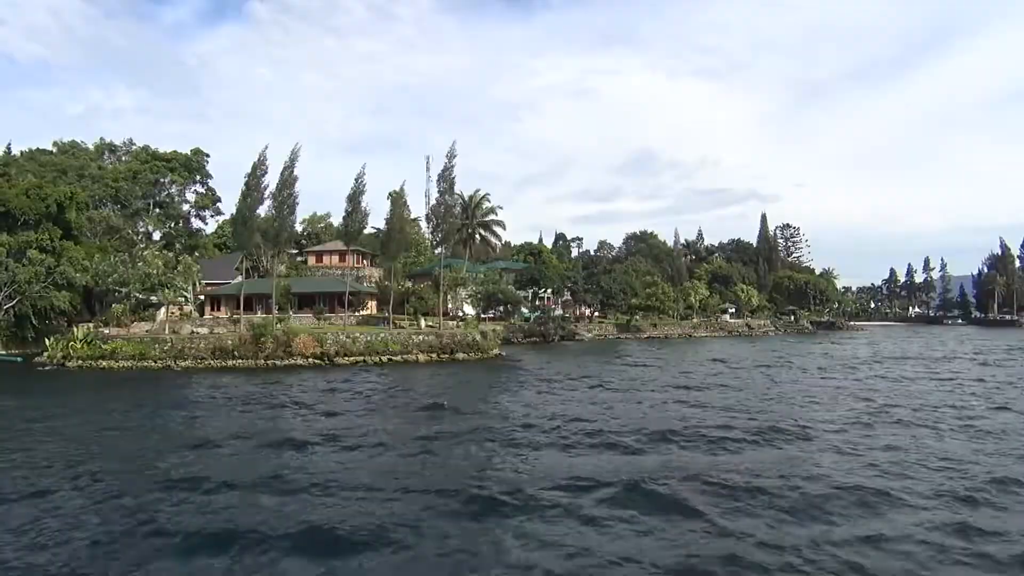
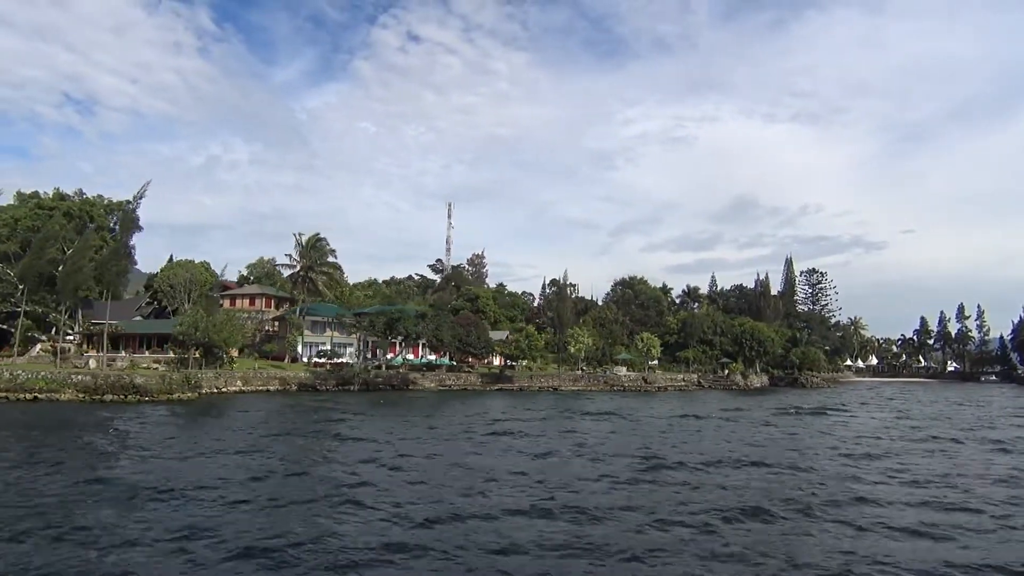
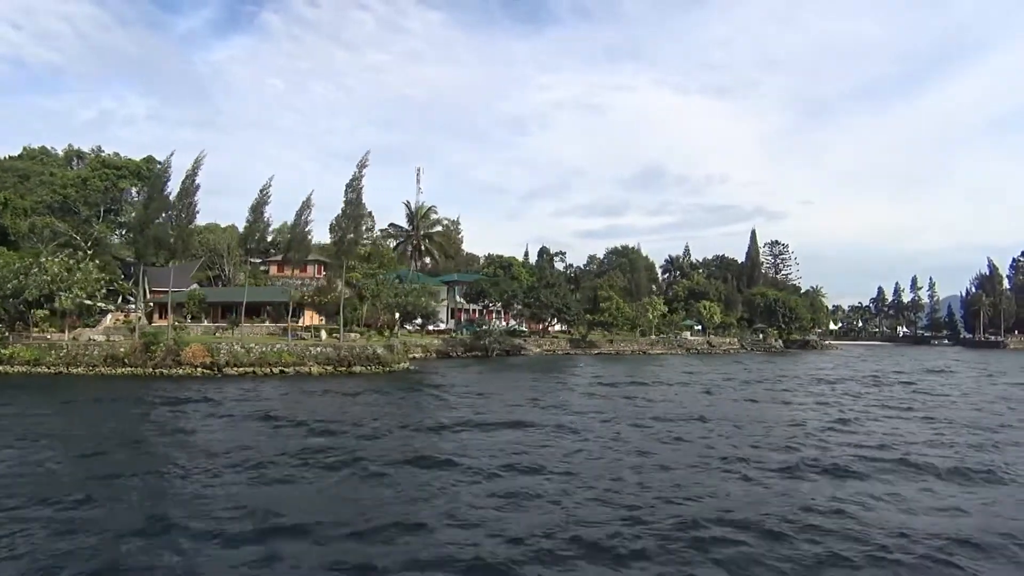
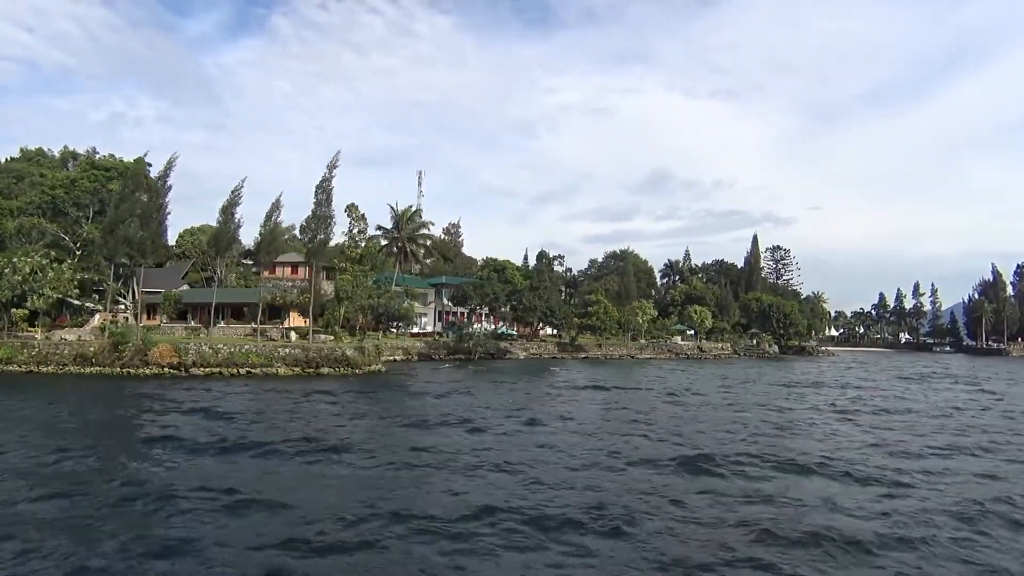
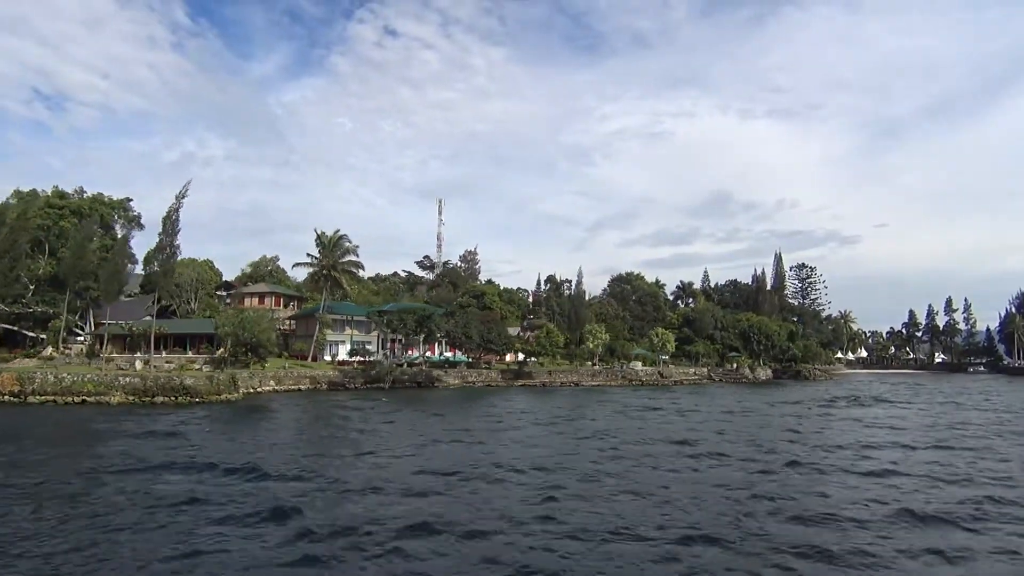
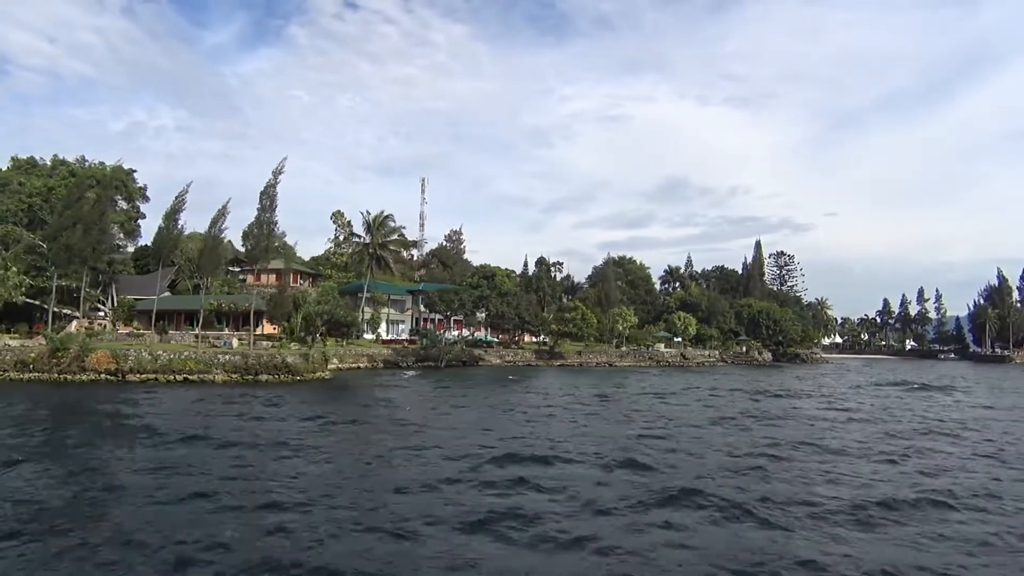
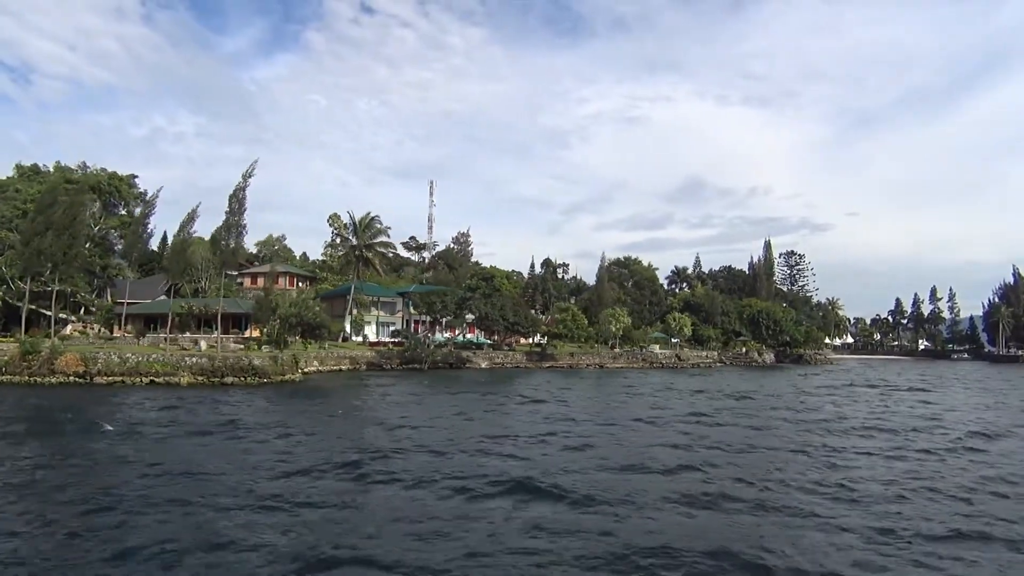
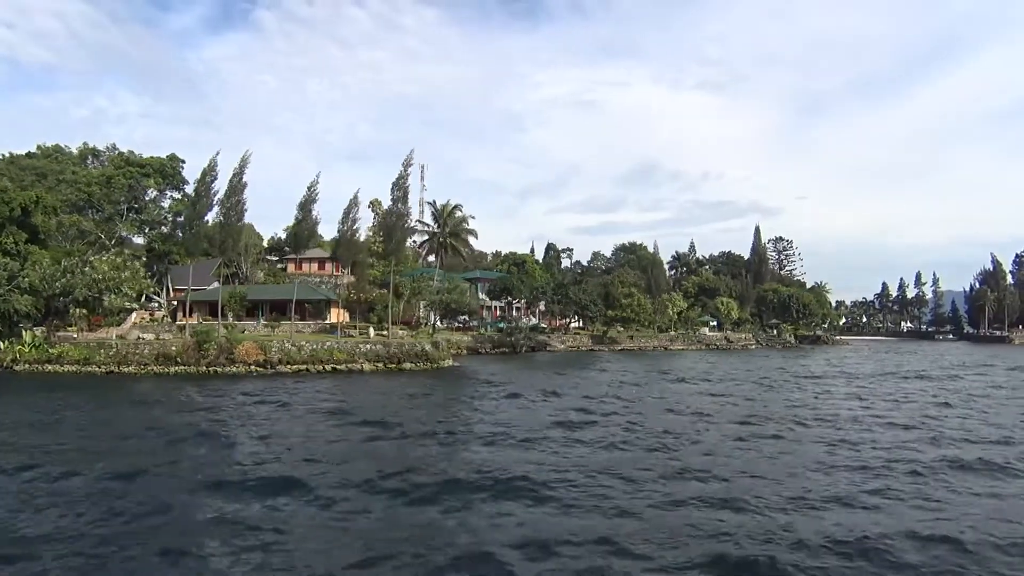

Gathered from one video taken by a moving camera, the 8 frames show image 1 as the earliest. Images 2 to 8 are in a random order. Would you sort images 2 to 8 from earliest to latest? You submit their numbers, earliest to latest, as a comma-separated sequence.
8, 3, 4, 6, 7, 5, 2
